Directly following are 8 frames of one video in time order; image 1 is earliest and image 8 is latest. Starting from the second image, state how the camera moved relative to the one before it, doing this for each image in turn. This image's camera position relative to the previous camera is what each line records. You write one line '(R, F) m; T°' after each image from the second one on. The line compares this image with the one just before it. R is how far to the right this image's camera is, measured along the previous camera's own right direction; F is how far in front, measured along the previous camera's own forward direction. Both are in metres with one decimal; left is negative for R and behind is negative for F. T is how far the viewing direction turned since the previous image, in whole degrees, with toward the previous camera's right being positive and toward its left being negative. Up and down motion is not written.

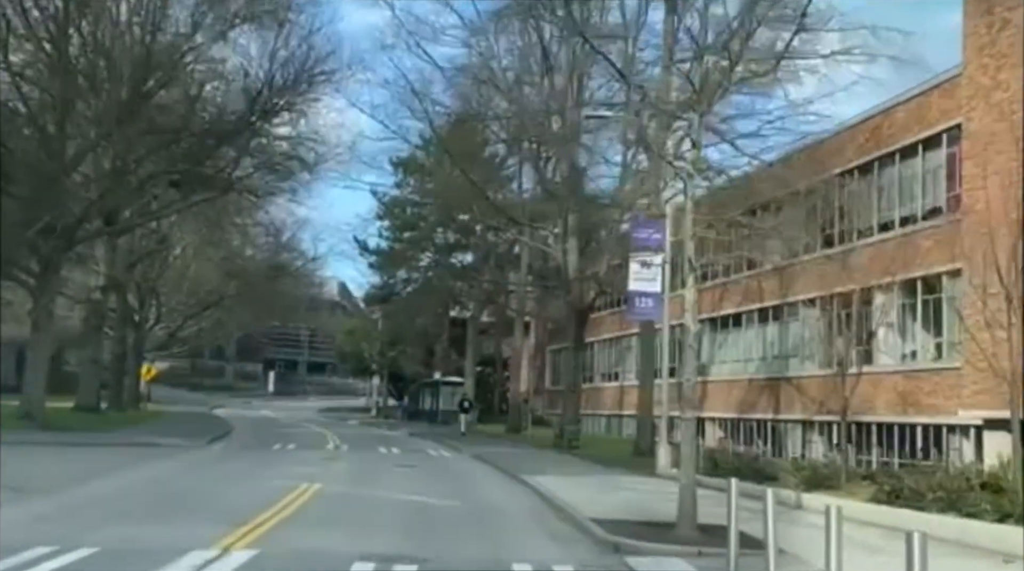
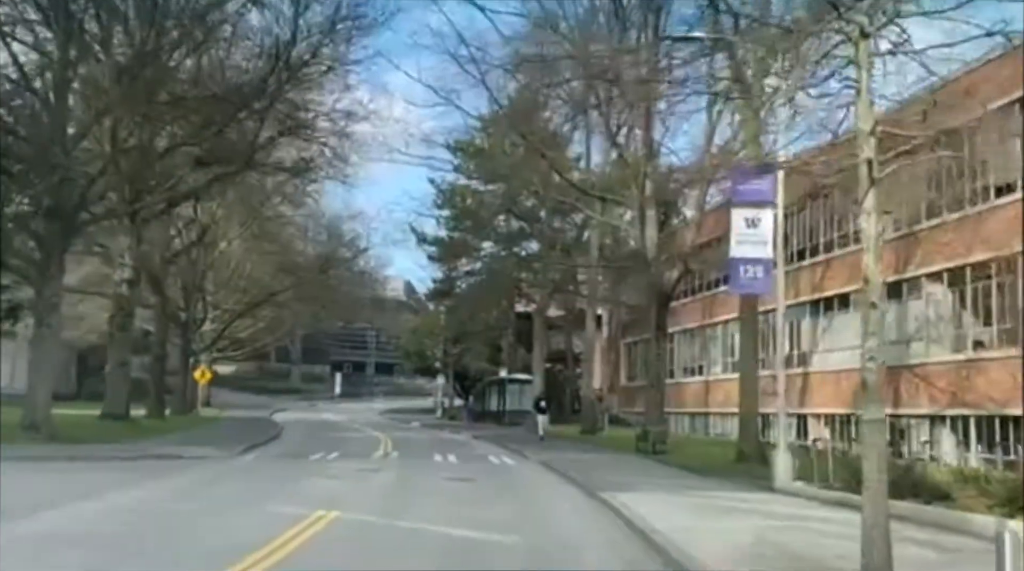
(-0.1, +4.5) m; -4°
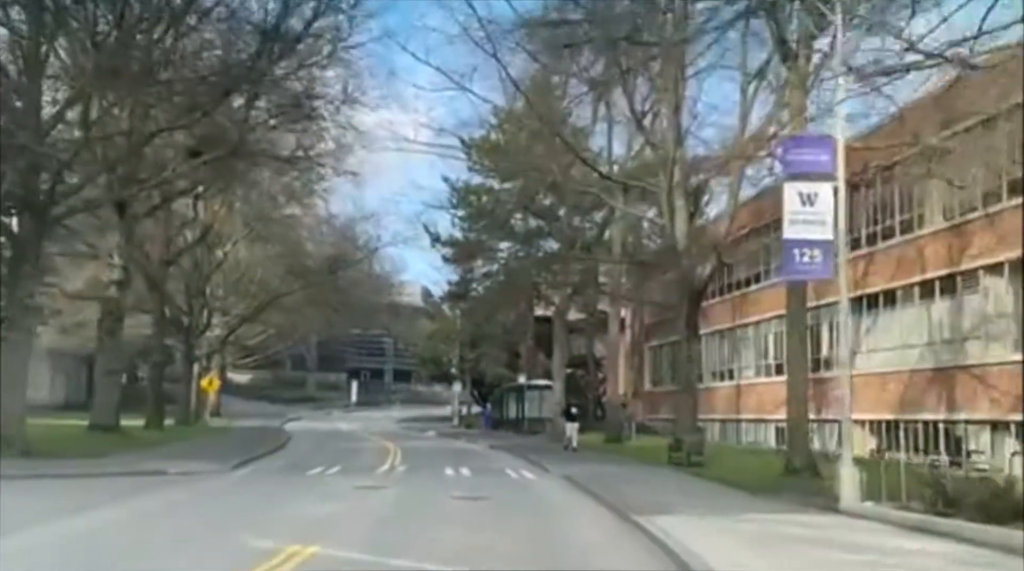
(0.0, +2.5) m; -1°
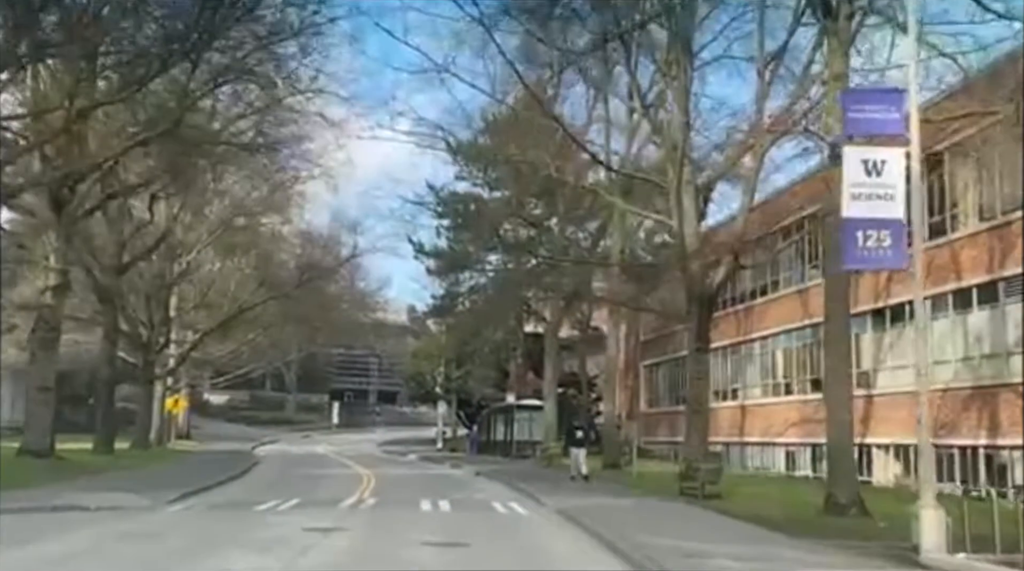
(0.0, +3.3) m; +1°
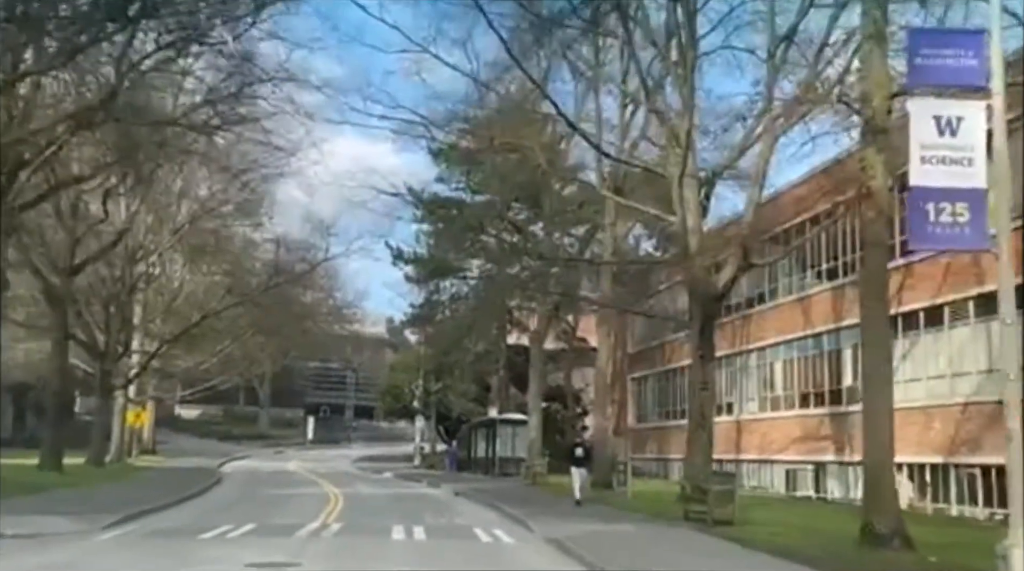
(-0.1, +2.4) m; +1°
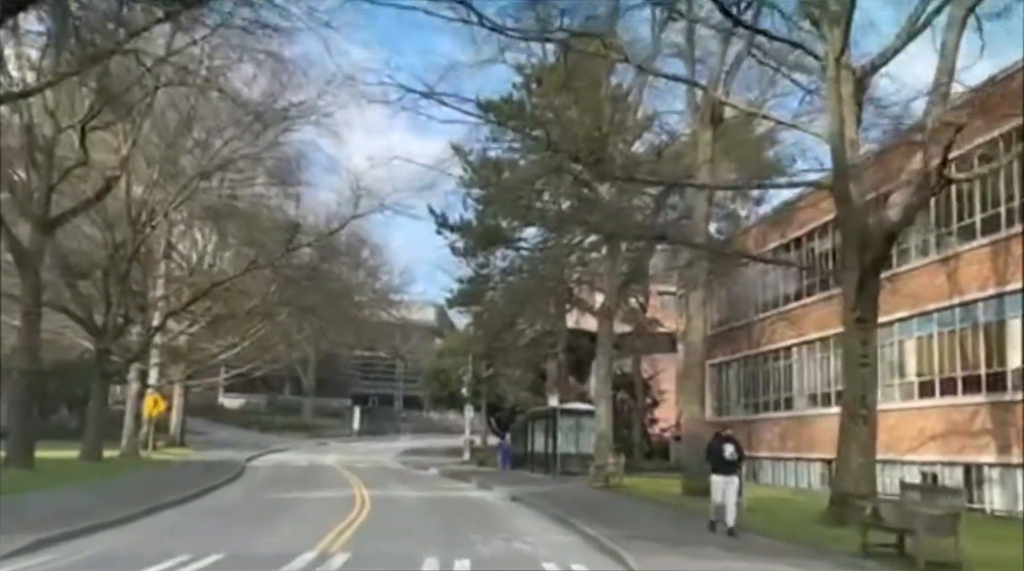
(-0.5, +6.4) m; -3°
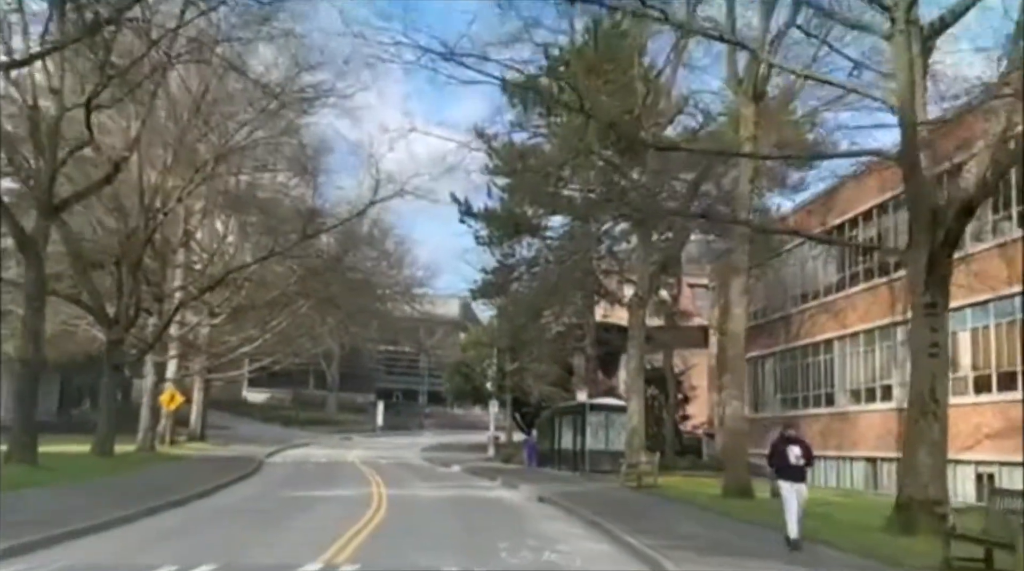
(-0.1, +1.6) m; -1°
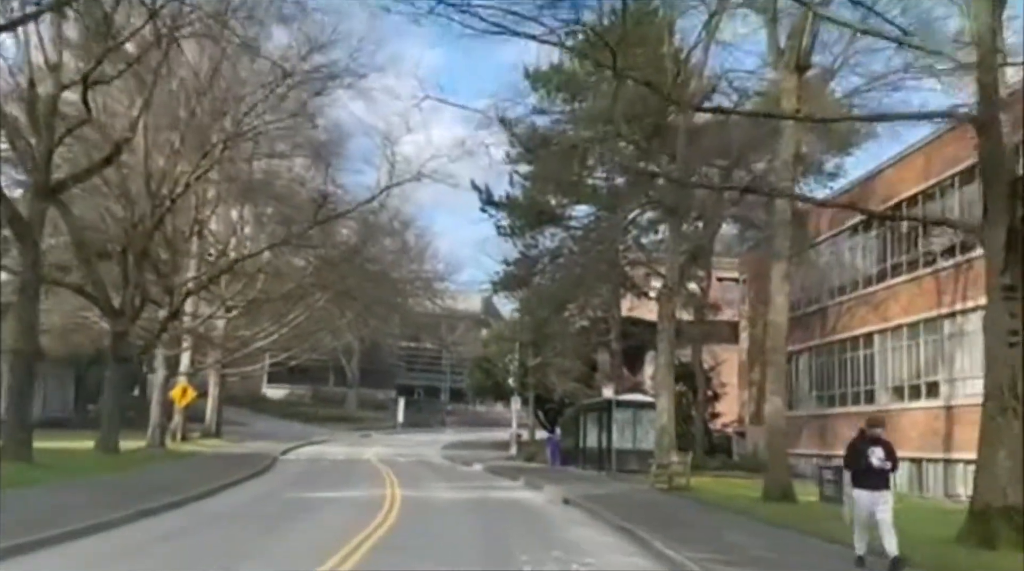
(0.0, +1.6) m; -1°
